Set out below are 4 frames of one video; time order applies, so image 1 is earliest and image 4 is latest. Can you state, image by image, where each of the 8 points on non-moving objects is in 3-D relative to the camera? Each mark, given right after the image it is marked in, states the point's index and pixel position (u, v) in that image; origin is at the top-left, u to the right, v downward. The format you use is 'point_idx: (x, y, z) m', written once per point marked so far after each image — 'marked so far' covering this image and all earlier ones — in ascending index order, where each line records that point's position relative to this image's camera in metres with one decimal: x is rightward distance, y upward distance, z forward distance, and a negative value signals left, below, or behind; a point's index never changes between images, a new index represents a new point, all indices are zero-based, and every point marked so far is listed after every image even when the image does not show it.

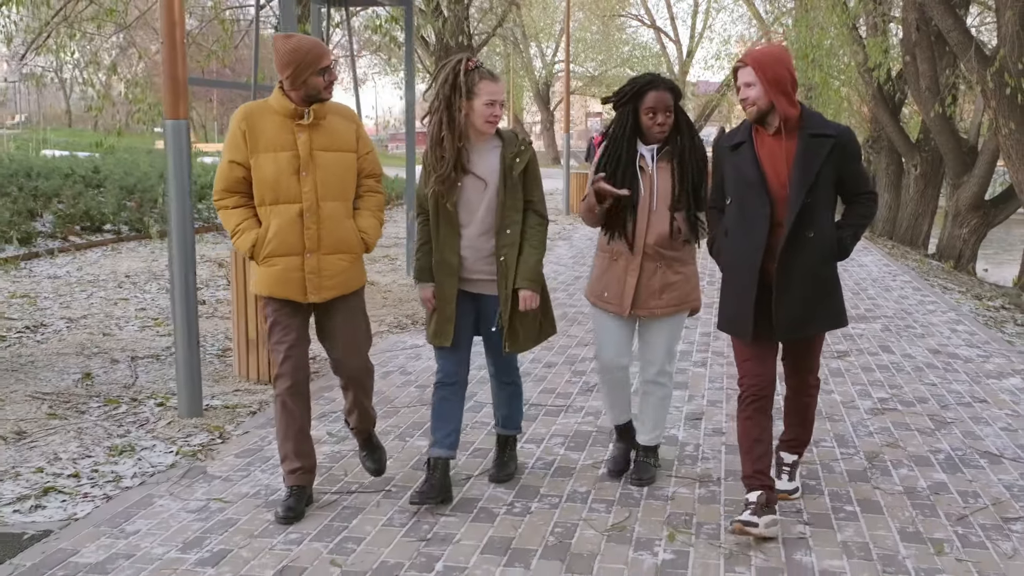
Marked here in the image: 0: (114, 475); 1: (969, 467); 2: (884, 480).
0: (-1.8, -0.8, +4.2) m
1: (+2.1, -0.8, +4.4) m
2: (+1.7, -0.8, +4.2) m
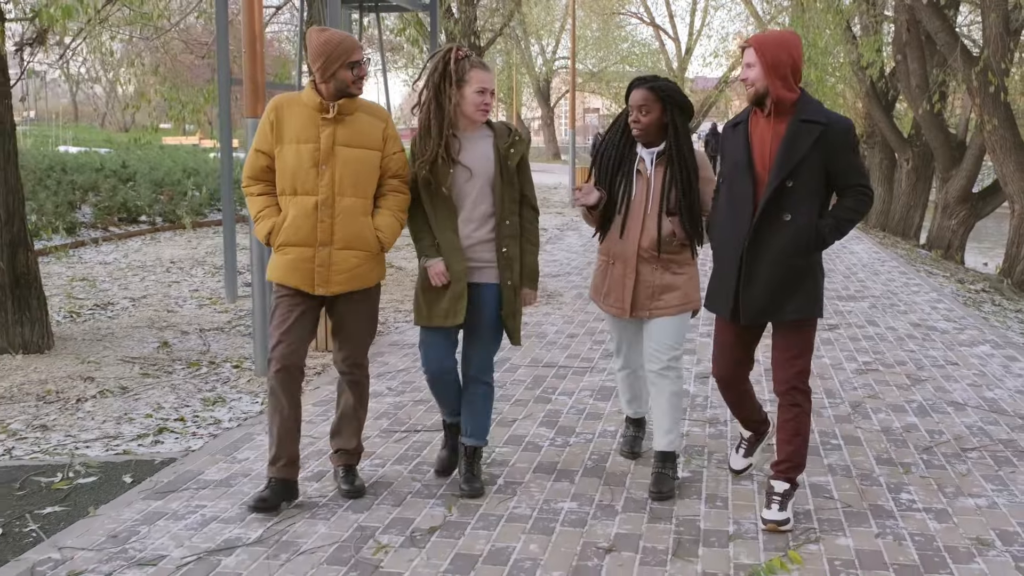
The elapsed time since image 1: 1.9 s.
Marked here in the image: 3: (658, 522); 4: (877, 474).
0: (-1.6, -0.7, +5.0) m
1: (+2.3, -0.7, +5.2) m
2: (+1.9, -0.7, +5.0) m
3: (+0.6, -0.9, +3.7) m
4: (+1.6, -0.8, +4.2) m
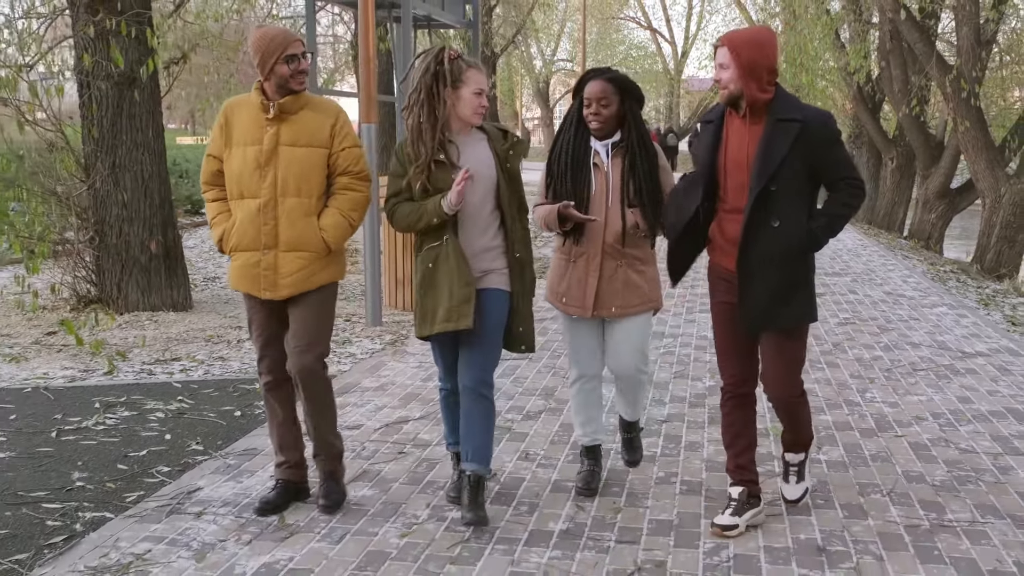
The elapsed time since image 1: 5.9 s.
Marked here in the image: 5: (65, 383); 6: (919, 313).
0: (-1.1, -0.5, +6.6) m
1: (+2.8, -0.4, +6.7) m
2: (+2.3, -0.5, +6.5) m
3: (+1.0, -0.7, +5.2) m
4: (+2.1, -0.6, +5.8) m
5: (-2.7, -0.6, +5.7) m
6: (+3.5, -0.2, +8.1) m
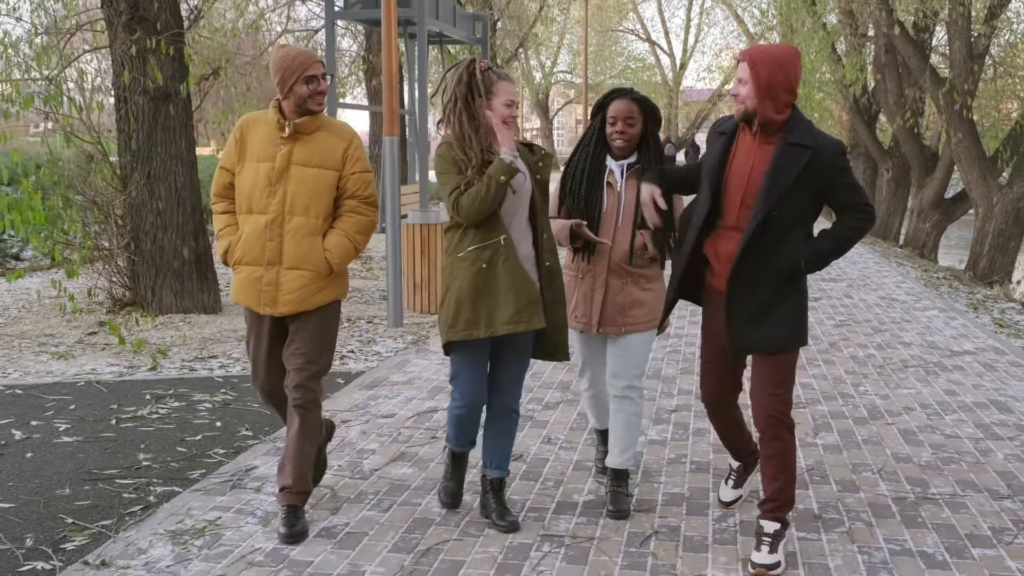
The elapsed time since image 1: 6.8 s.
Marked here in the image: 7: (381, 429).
0: (-1.0, -0.5, +7.0) m
1: (+2.9, -0.5, +7.2) m
2: (+2.4, -0.5, +7.0) m
3: (+1.1, -0.7, +5.7) m
4: (+2.2, -0.6, +6.2) m
5: (-2.6, -0.6, +6.1) m
6: (+3.6, -0.2, +8.5) m
7: (-0.7, -0.7, +5.0) m
